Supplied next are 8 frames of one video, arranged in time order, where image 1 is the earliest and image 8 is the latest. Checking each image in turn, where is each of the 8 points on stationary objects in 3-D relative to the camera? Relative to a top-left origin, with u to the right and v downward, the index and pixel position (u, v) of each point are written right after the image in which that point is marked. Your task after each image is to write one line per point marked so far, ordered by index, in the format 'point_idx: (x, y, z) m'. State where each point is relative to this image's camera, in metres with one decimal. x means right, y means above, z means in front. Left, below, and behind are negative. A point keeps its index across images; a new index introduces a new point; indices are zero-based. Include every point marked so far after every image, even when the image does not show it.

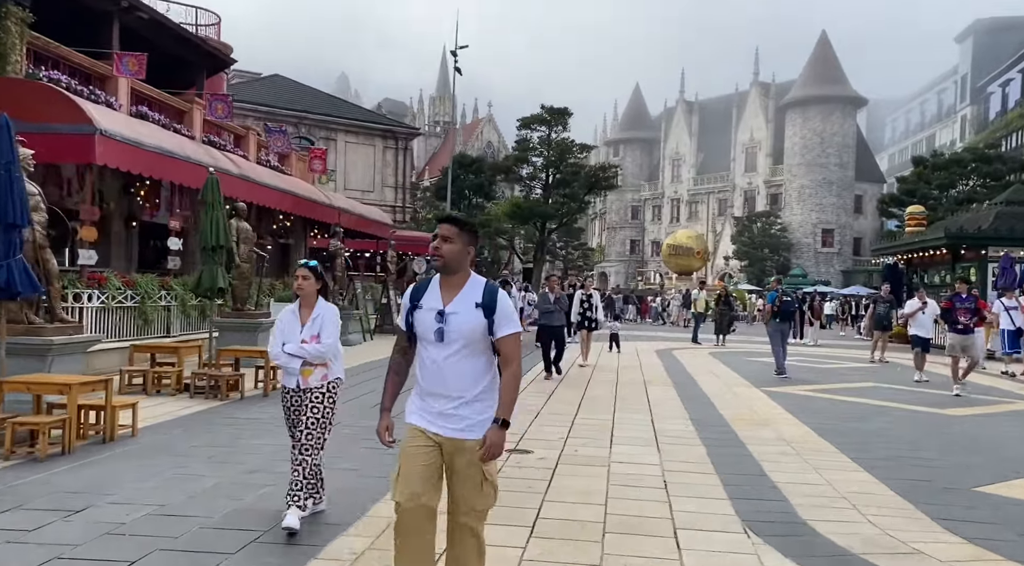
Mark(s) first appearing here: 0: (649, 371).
0: (+2.4, -1.5, +16.9) m
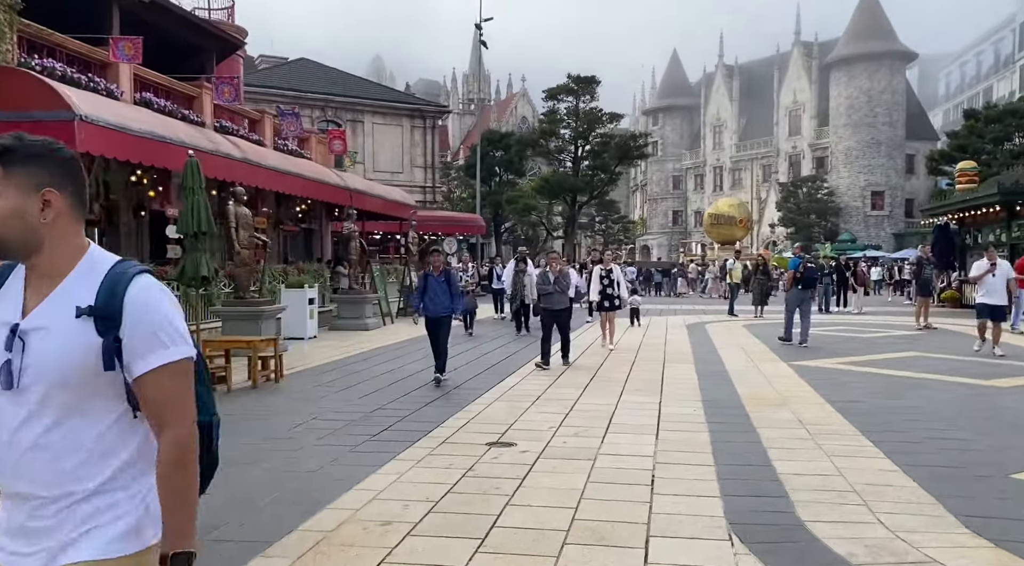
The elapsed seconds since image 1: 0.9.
0: (+2.7, -1.0, +16.1) m
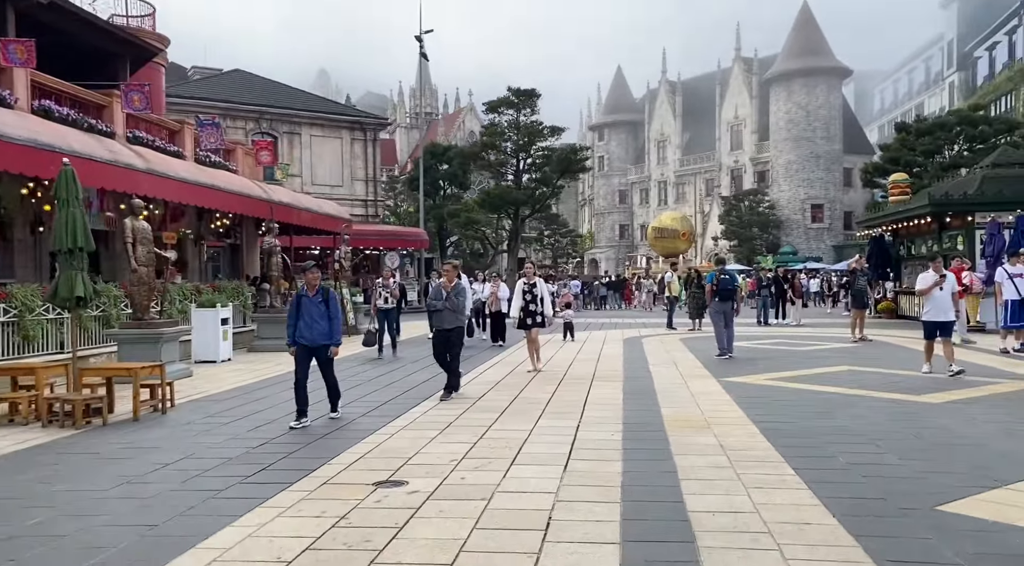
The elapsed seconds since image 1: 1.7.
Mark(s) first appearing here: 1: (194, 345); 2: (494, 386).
0: (+1.5, -1.3, +15.5) m
1: (-5.1, -1.0, +15.4) m
2: (-0.3, -1.3, +11.8) m
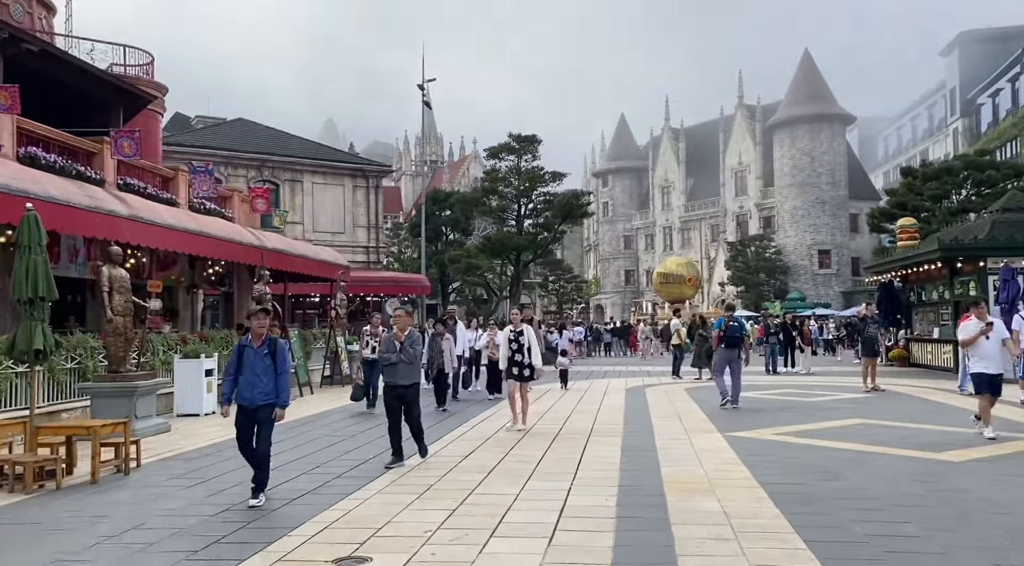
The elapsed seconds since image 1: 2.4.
0: (+1.5, -2.0, +14.9) m
1: (-5.1, -1.7, +14.7) m
2: (-0.4, -1.8, +11.1) m
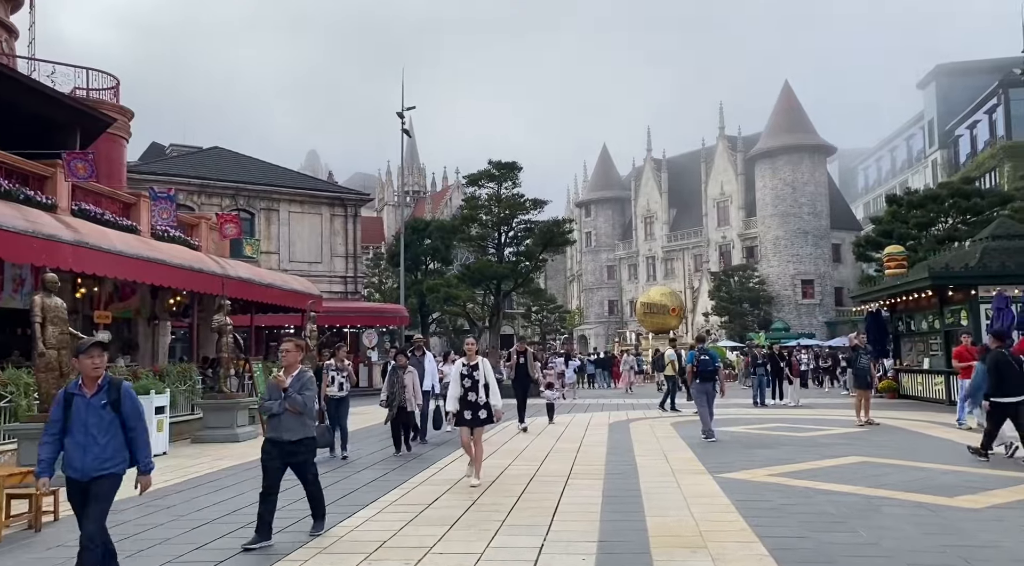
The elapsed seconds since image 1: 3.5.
0: (+1.1, -2.5, +13.9) m
1: (-5.5, -2.2, +13.6) m
2: (-0.7, -2.1, +10.1) m
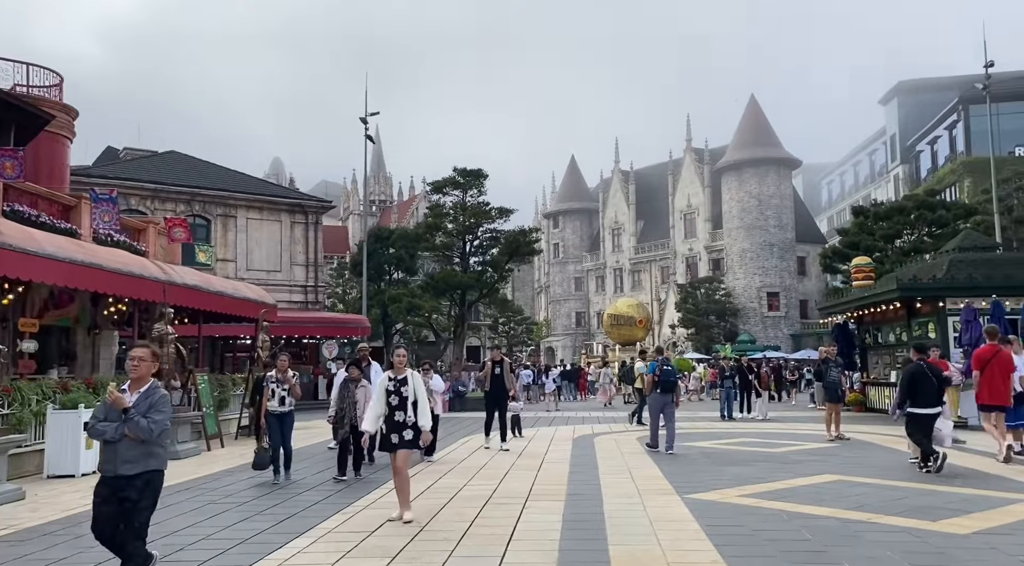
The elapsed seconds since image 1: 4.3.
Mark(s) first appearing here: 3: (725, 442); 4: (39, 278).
0: (+0.5, -2.6, +13.1) m
1: (-6.1, -2.2, +12.6) m
2: (-1.1, -2.2, +9.3) m
3: (+4.1, -3.1, +18.6) m
4: (-6.7, +0.1, +13.8) m
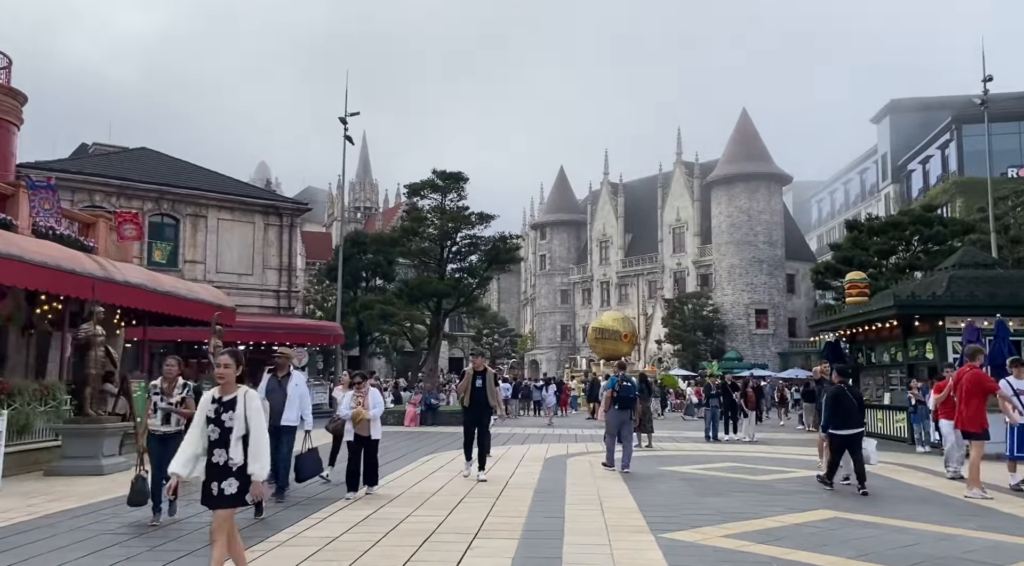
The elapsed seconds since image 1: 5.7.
0: (0.0, -2.6, +11.5) m
1: (-6.6, -2.1, +11.0) m
2: (-1.6, -2.1, +7.7) m
3: (+3.5, -3.3, +17.1) m
4: (-7.2, +0.2, +12.2) m
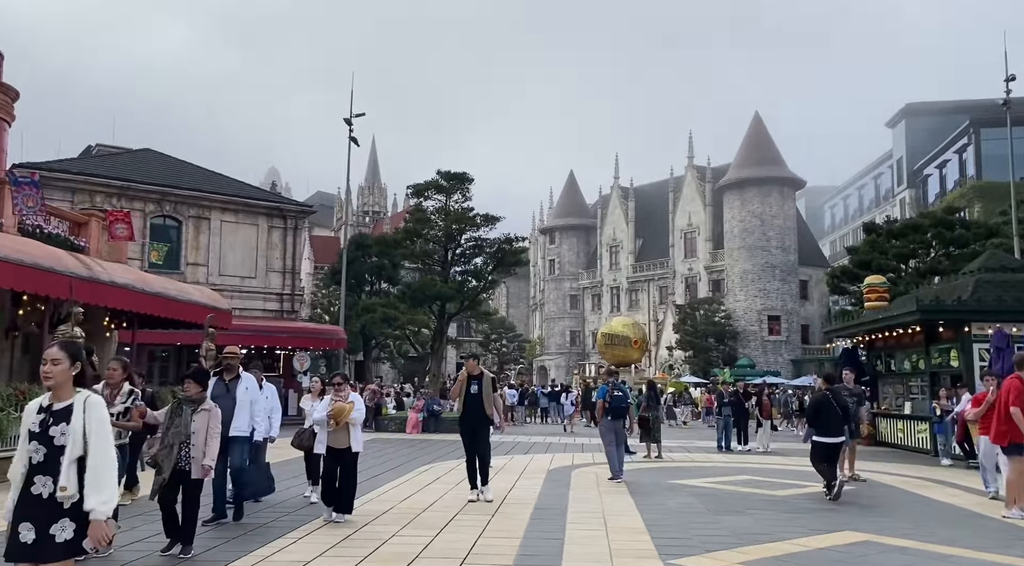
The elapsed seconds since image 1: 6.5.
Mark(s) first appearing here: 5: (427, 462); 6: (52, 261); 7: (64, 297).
0: (-0.1, -2.6, +10.6) m
1: (-6.6, -2.1, +10.2) m
2: (-1.7, -2.1, +6.8) m
3: (+3.6, -3.3, +16.2) m
4: (-7.2, +0.2, +11.4) m
5: (-1.6, -3.5, +18.6) m
6: (-7.2, +0.3, +15.1) m
7: (-7.0, -0.3, +15.4) m
